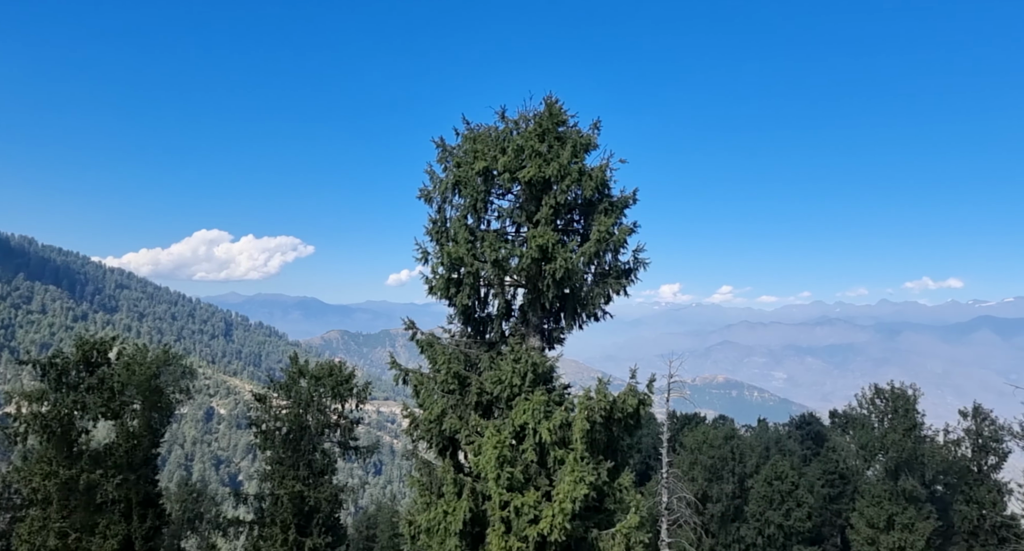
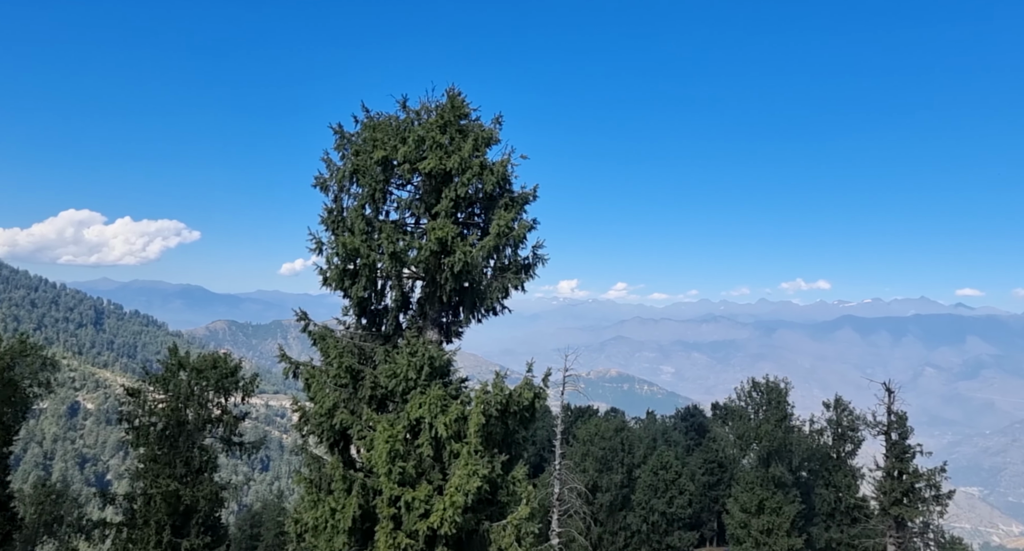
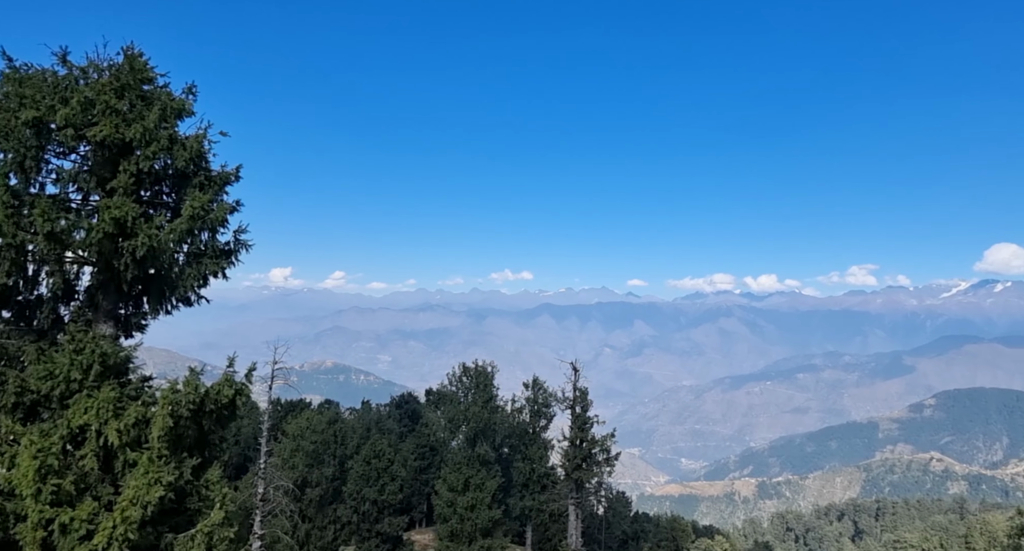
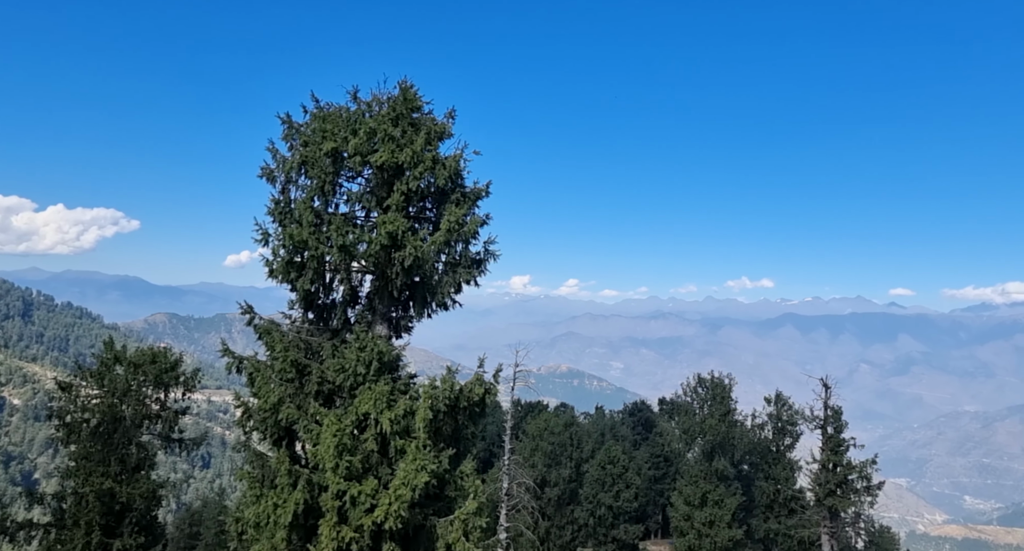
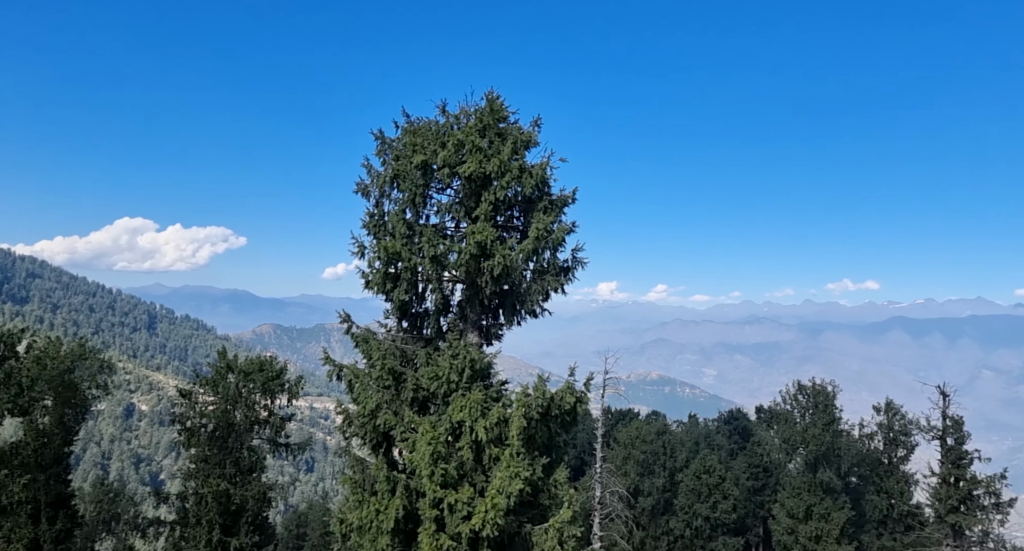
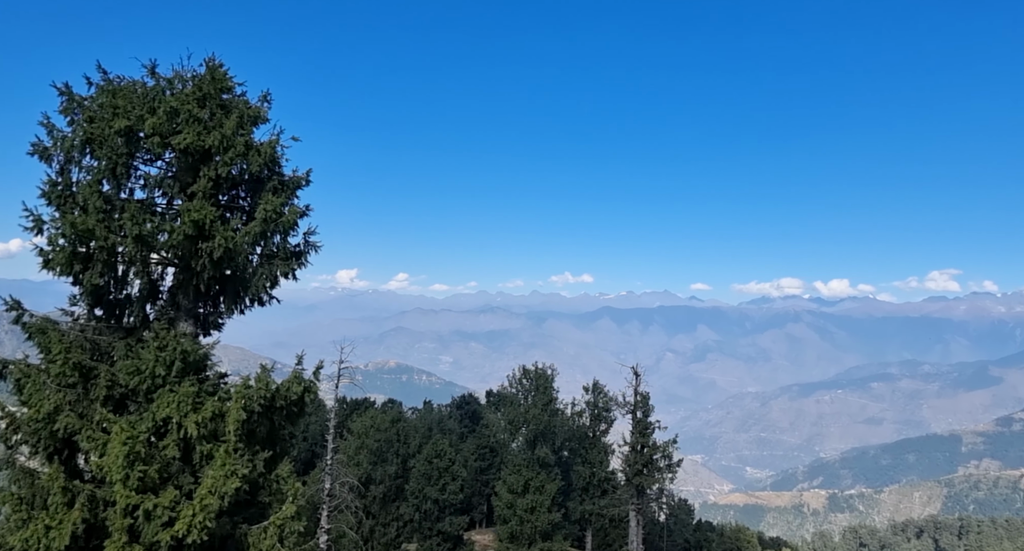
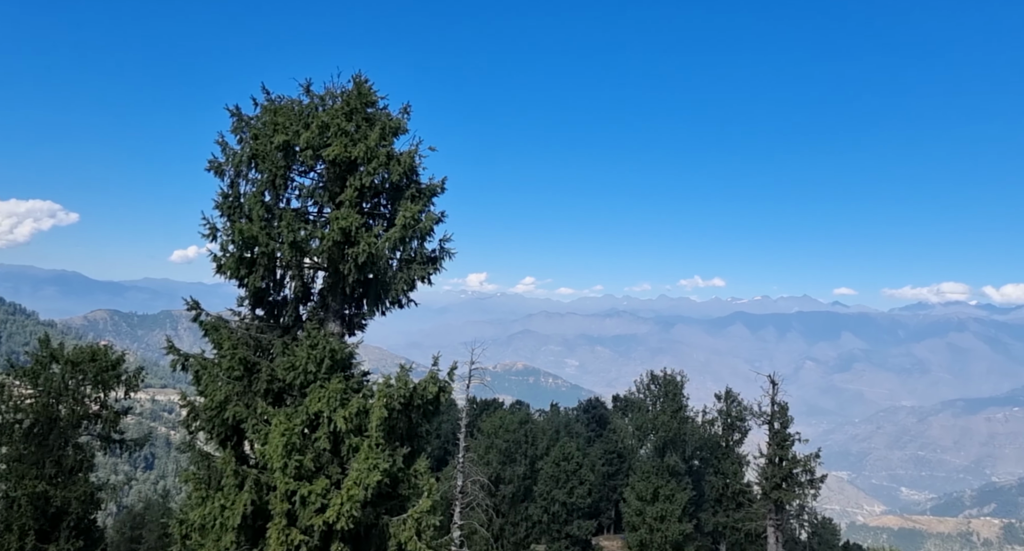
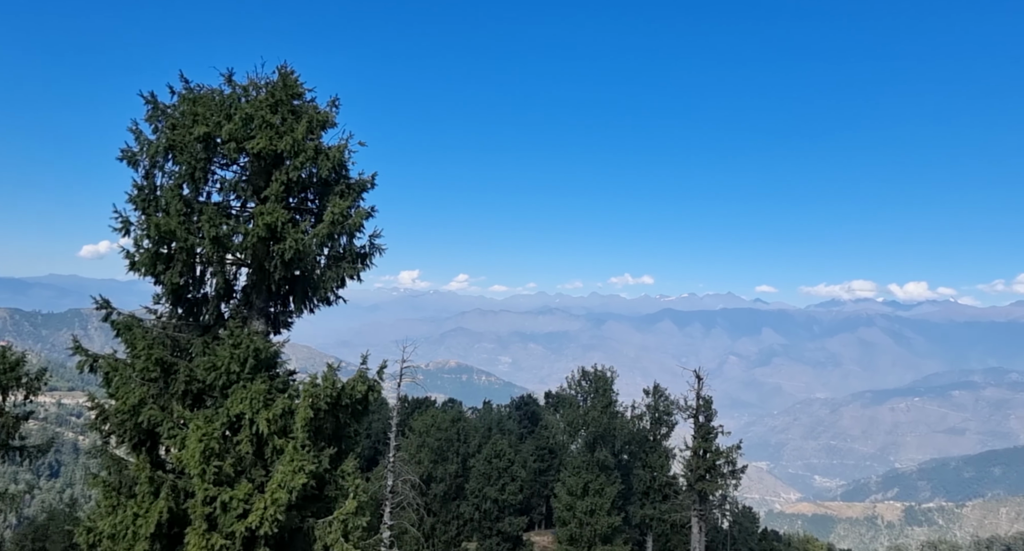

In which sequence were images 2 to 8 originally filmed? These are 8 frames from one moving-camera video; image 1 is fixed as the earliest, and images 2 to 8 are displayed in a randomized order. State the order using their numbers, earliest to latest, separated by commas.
5, 2, 4, 7, 8, 6, 3
